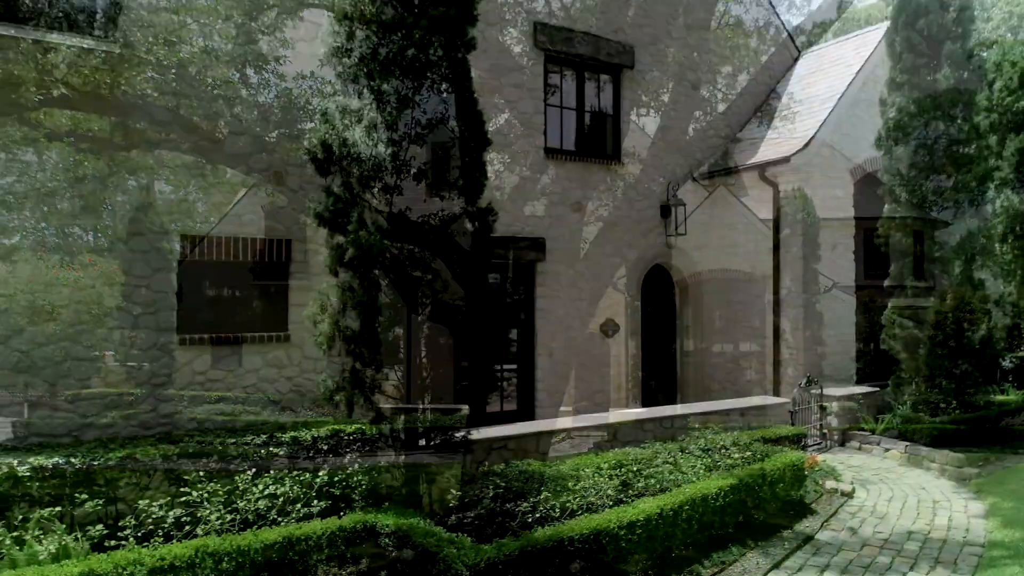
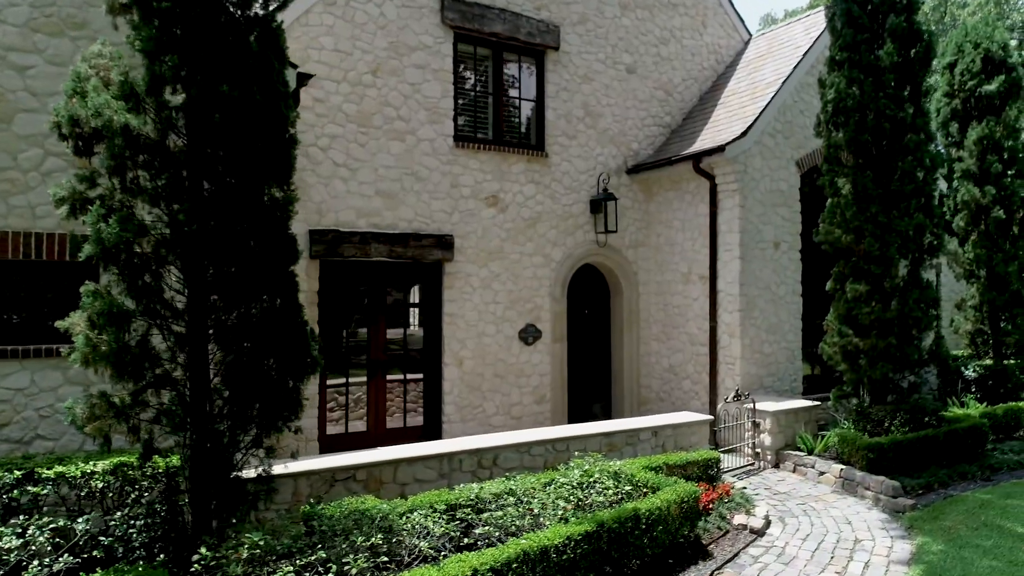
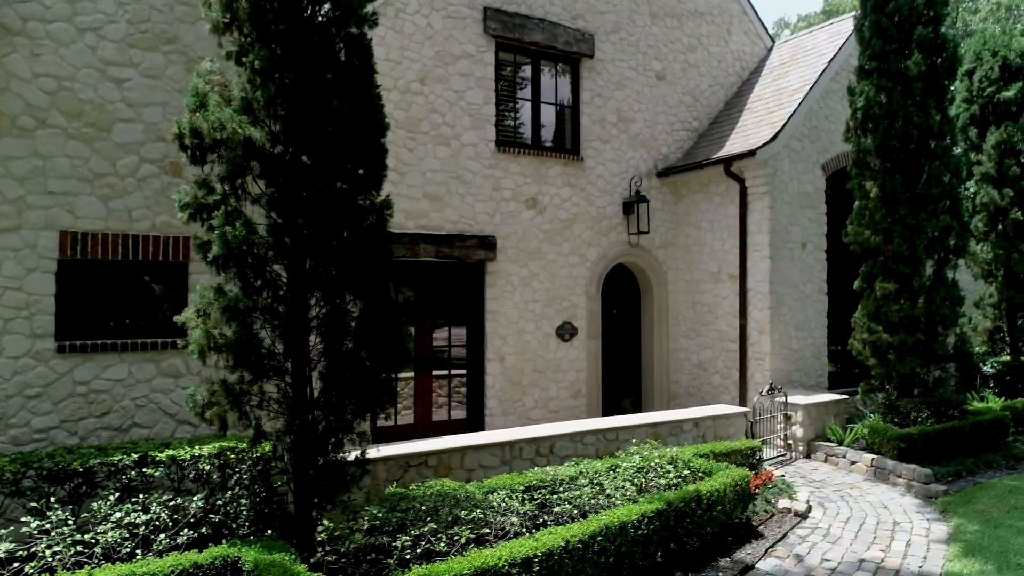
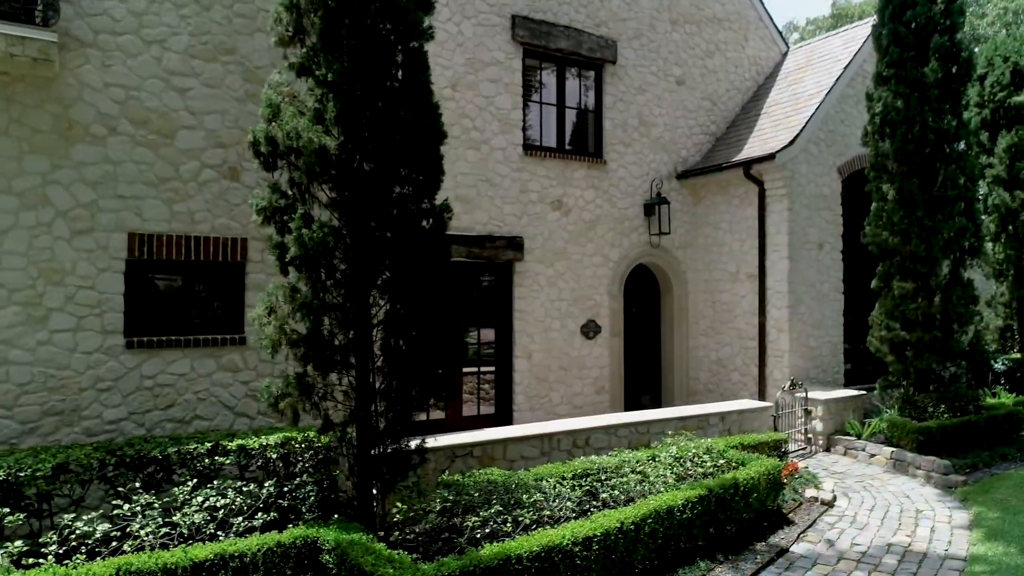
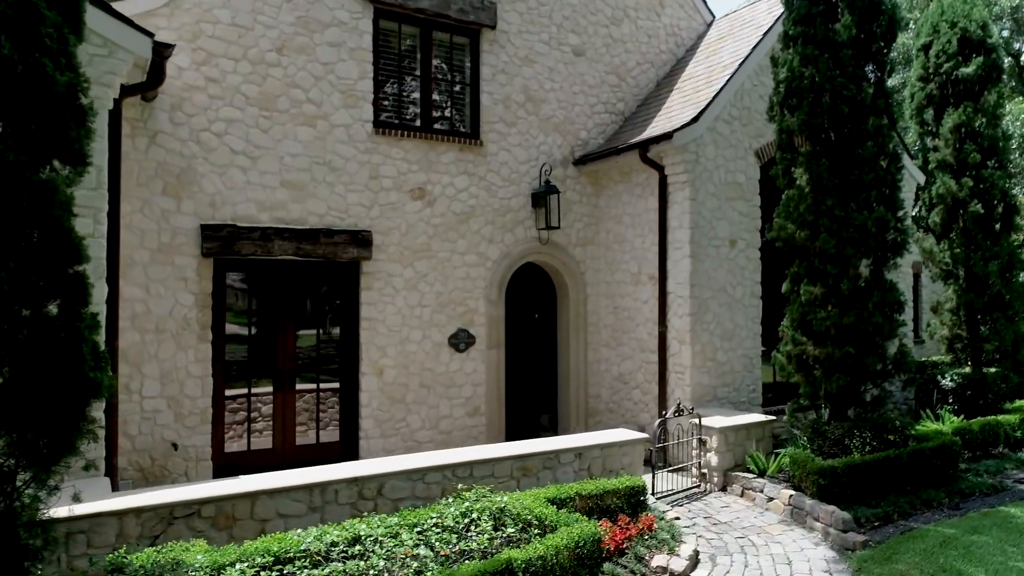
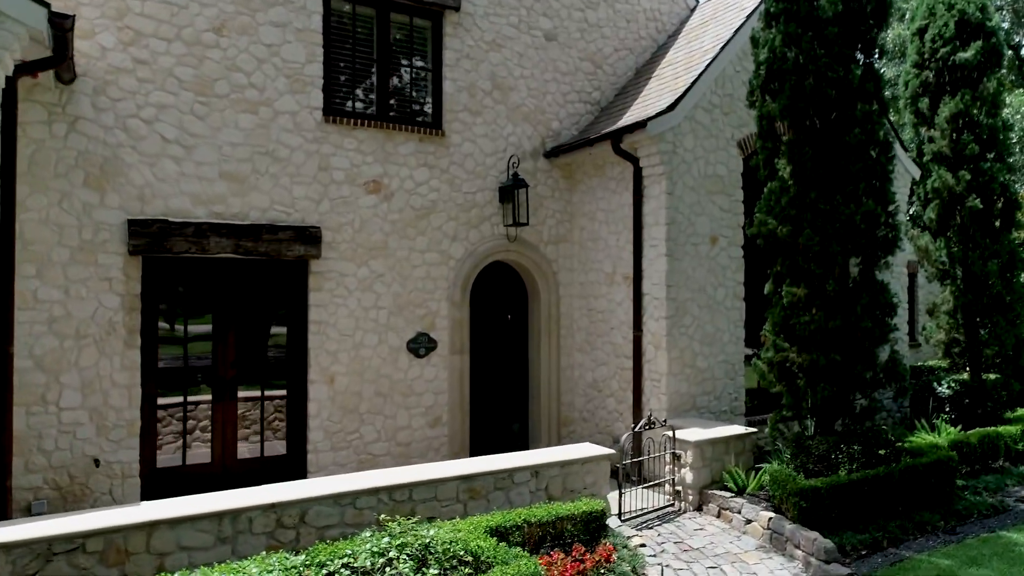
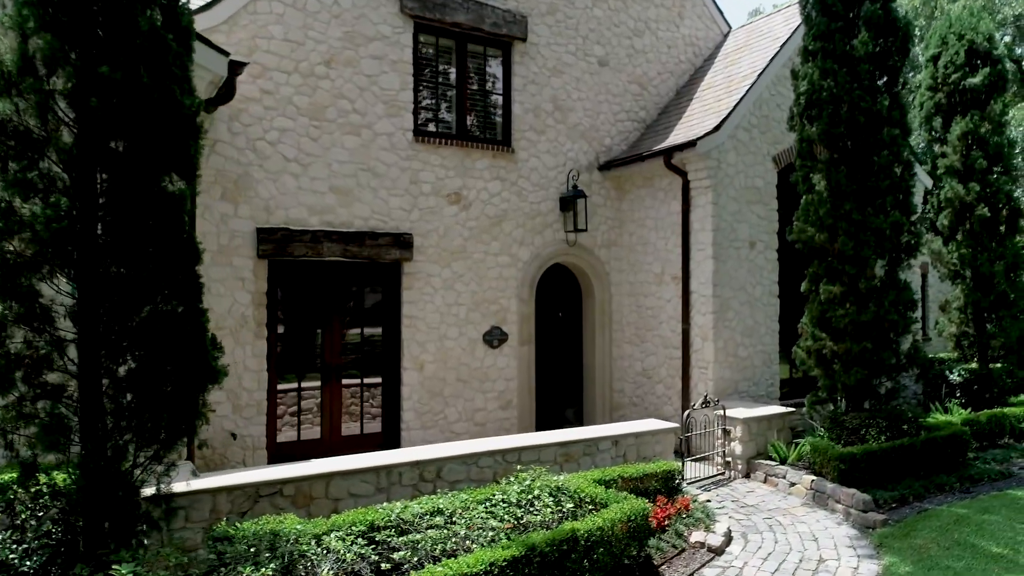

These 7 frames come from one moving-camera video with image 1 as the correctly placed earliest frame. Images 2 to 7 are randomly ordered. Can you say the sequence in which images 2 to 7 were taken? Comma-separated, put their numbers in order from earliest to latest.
4, 3, 2, 7, 5, 6
